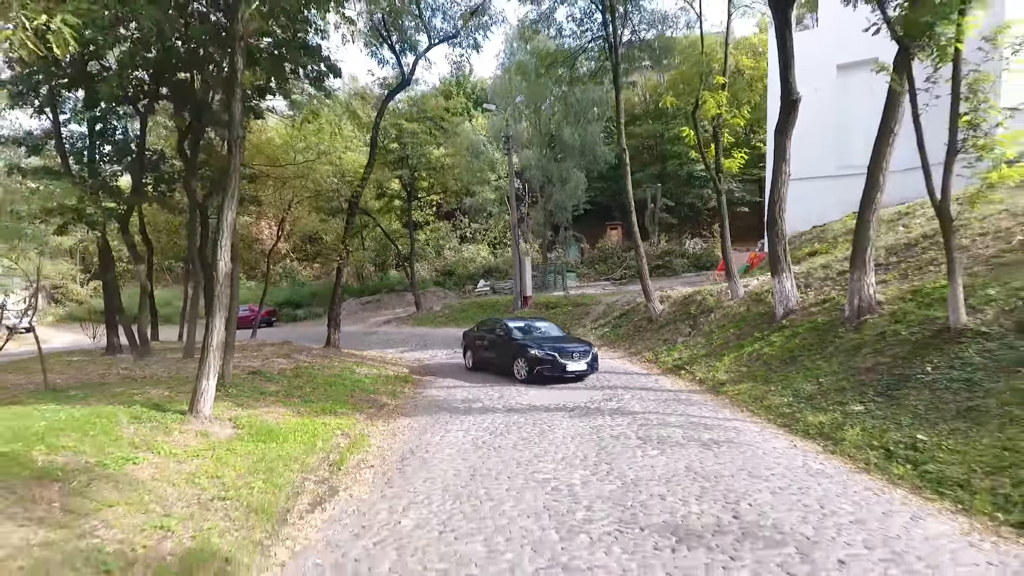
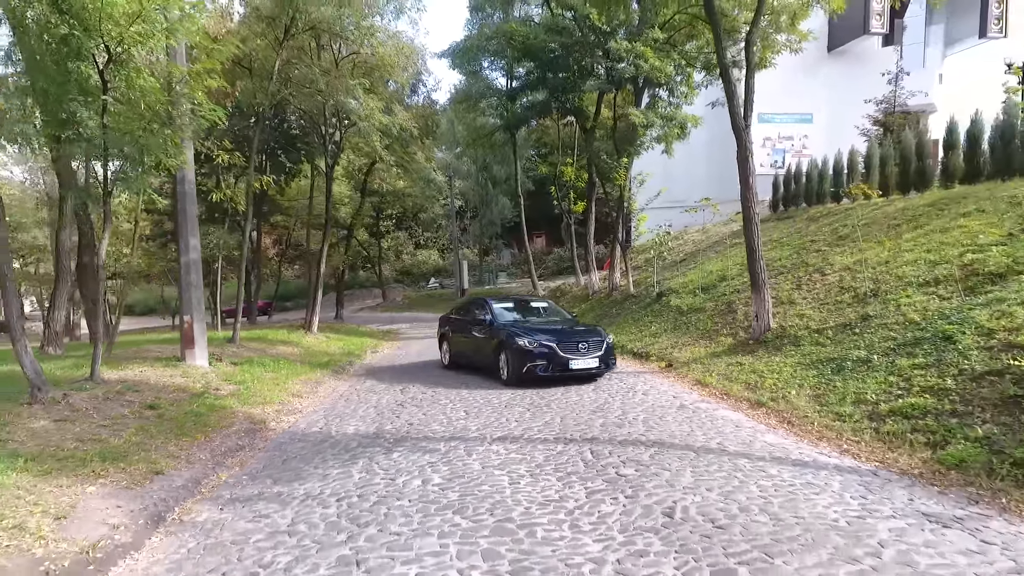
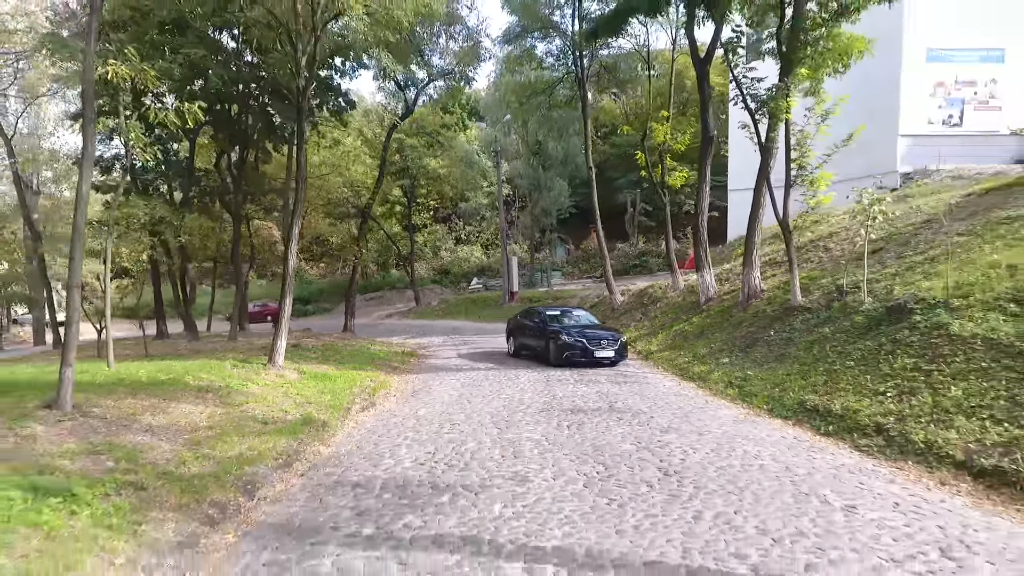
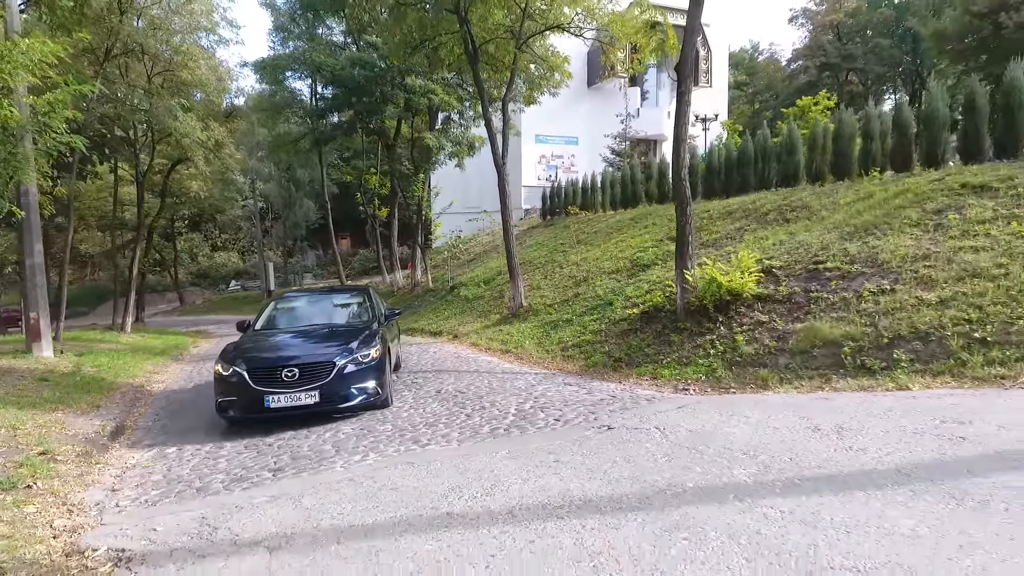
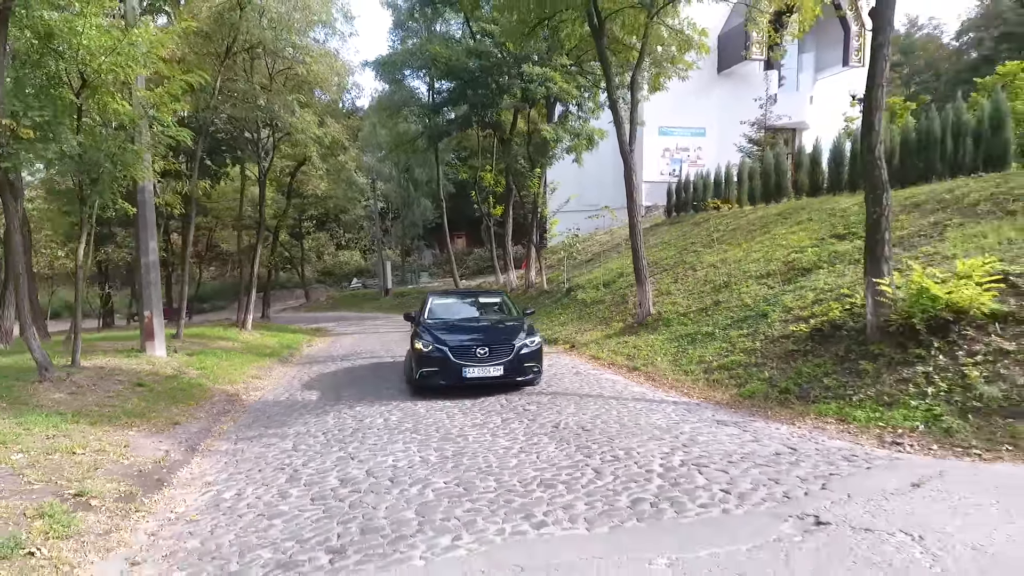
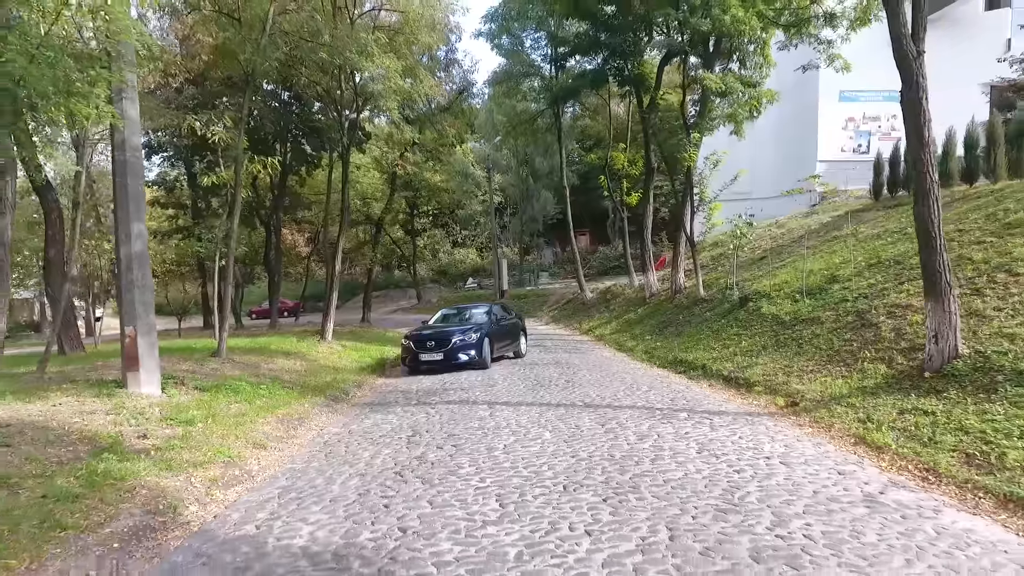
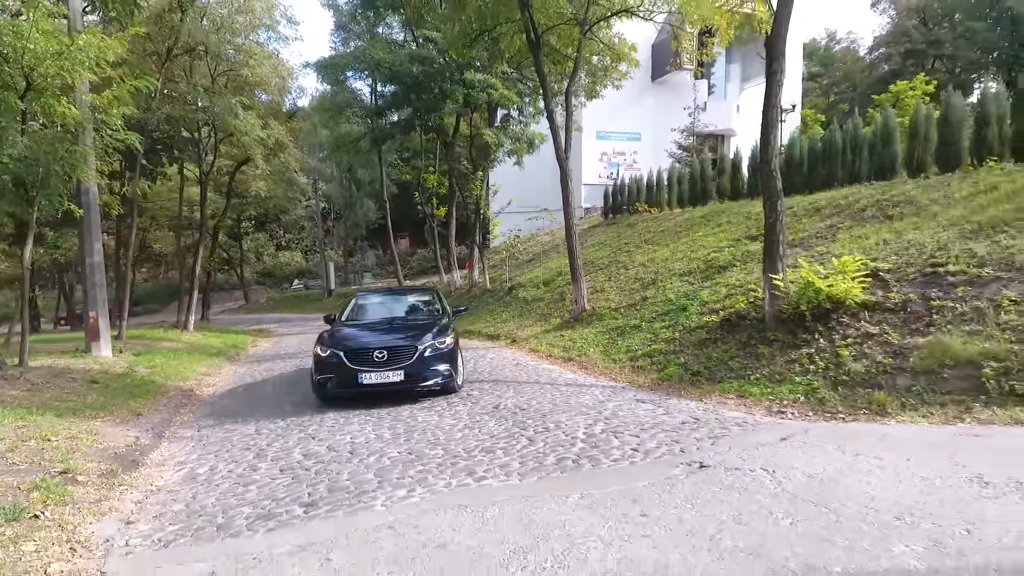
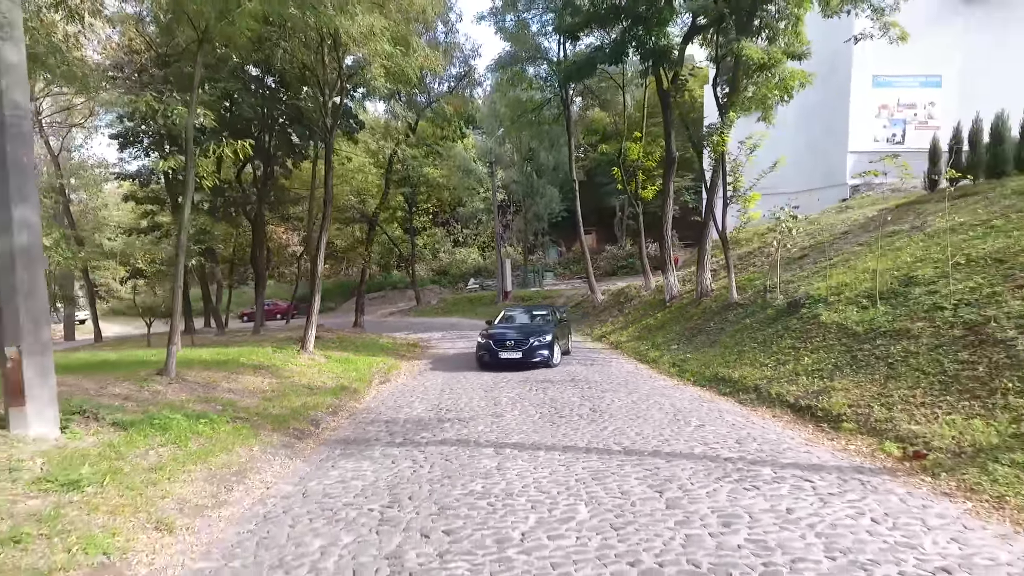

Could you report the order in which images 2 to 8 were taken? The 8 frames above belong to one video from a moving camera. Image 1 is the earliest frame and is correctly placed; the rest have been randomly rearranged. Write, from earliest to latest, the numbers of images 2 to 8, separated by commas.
3, 8, 6, 2, 5, 7, 4
